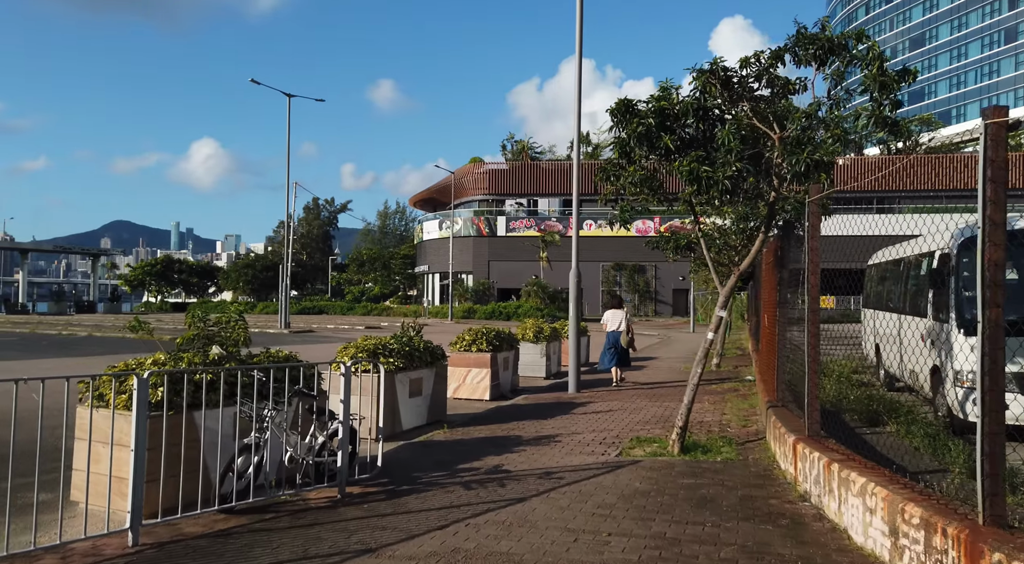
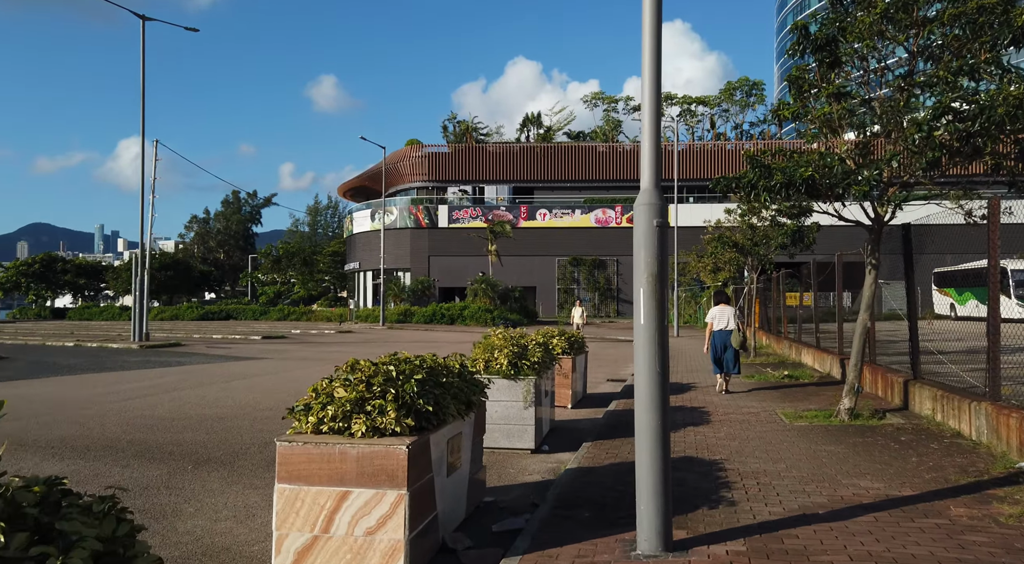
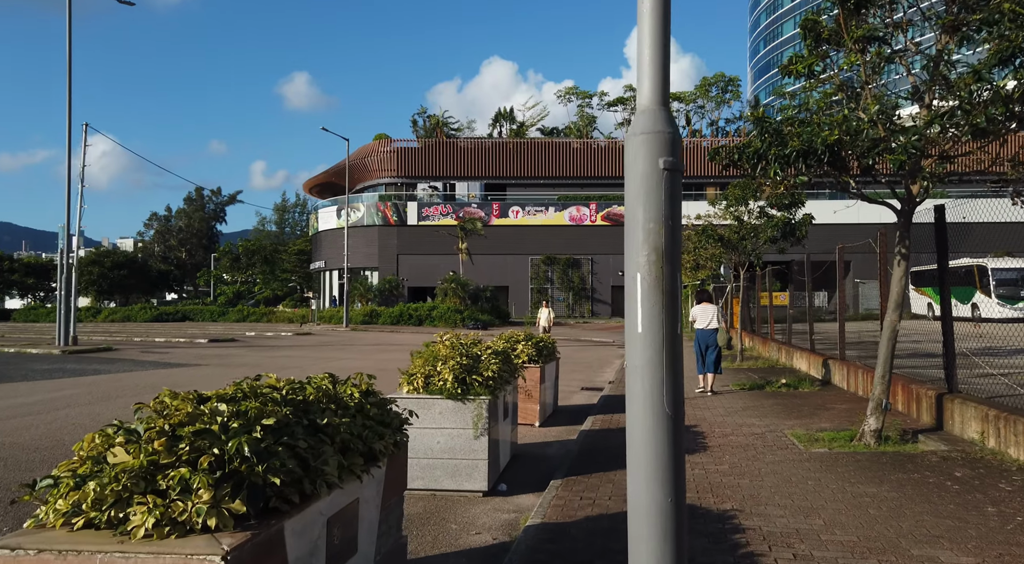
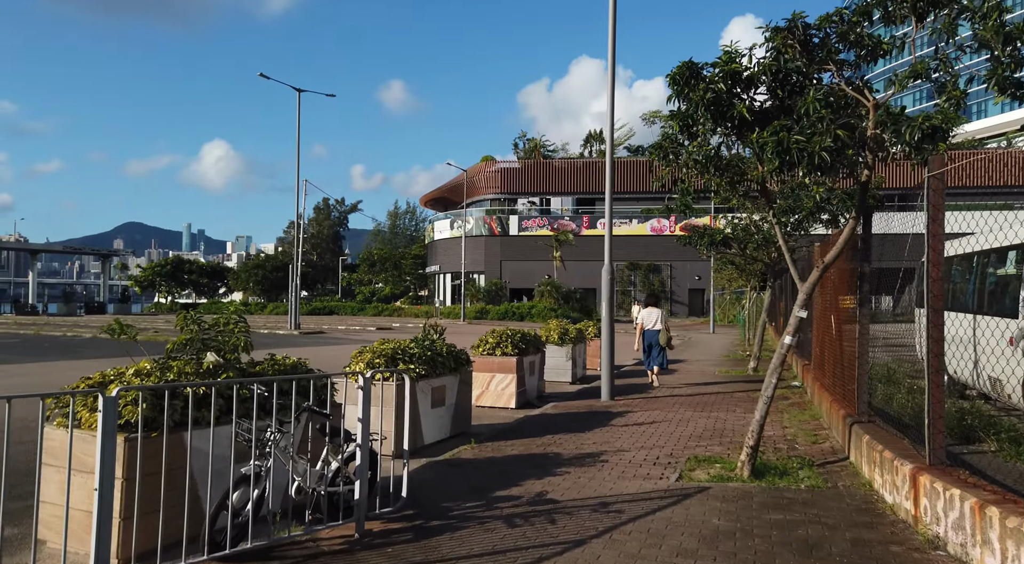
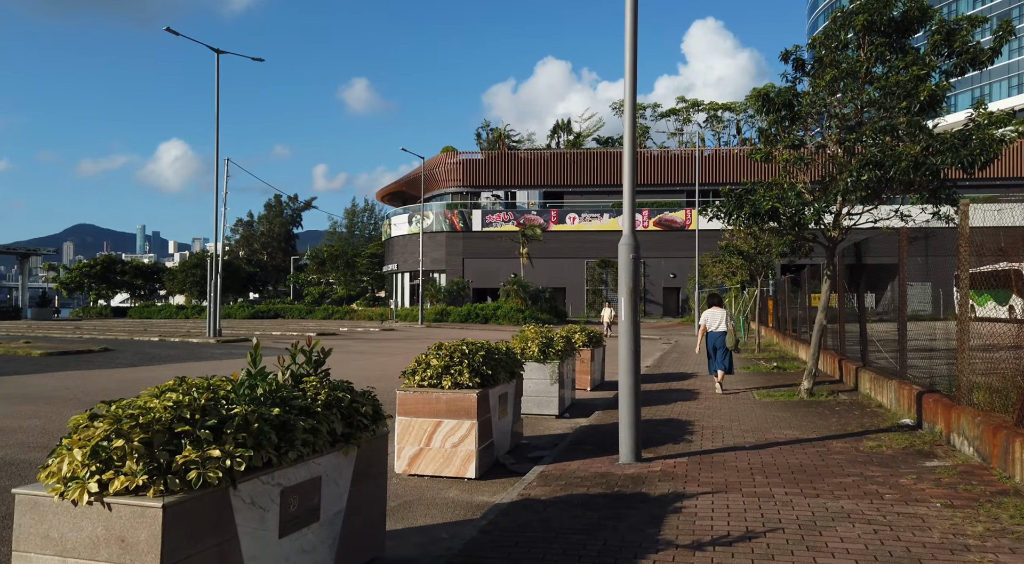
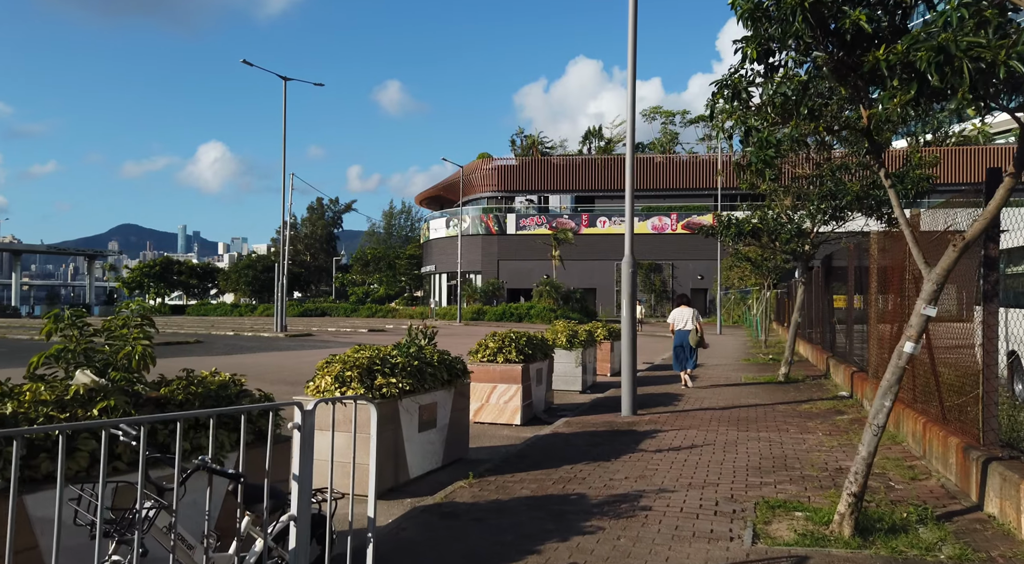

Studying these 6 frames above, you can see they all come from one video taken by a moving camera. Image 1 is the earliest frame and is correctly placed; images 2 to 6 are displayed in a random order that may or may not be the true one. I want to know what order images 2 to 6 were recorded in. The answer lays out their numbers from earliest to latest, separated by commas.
4, 6, 5, 2, 3
